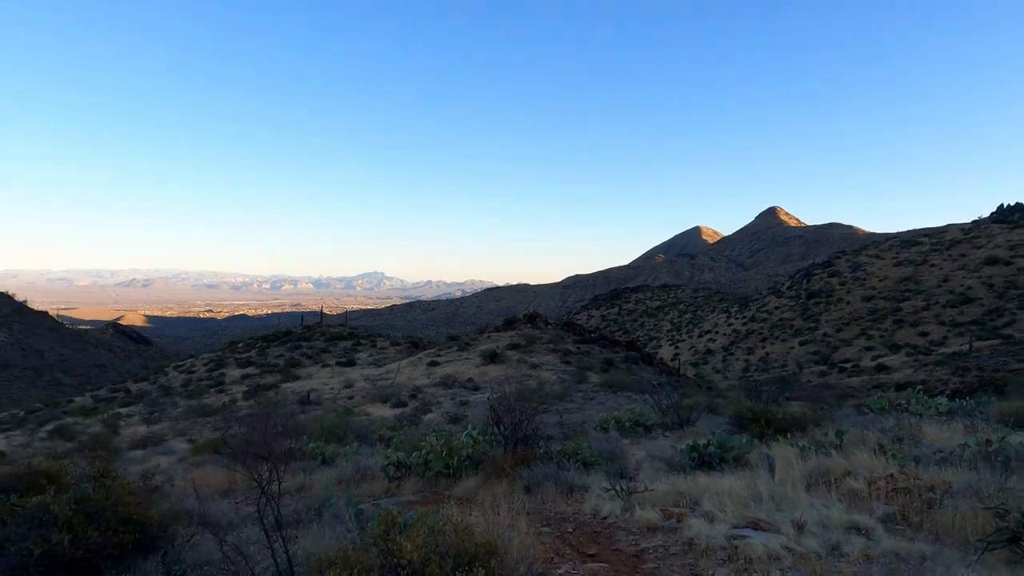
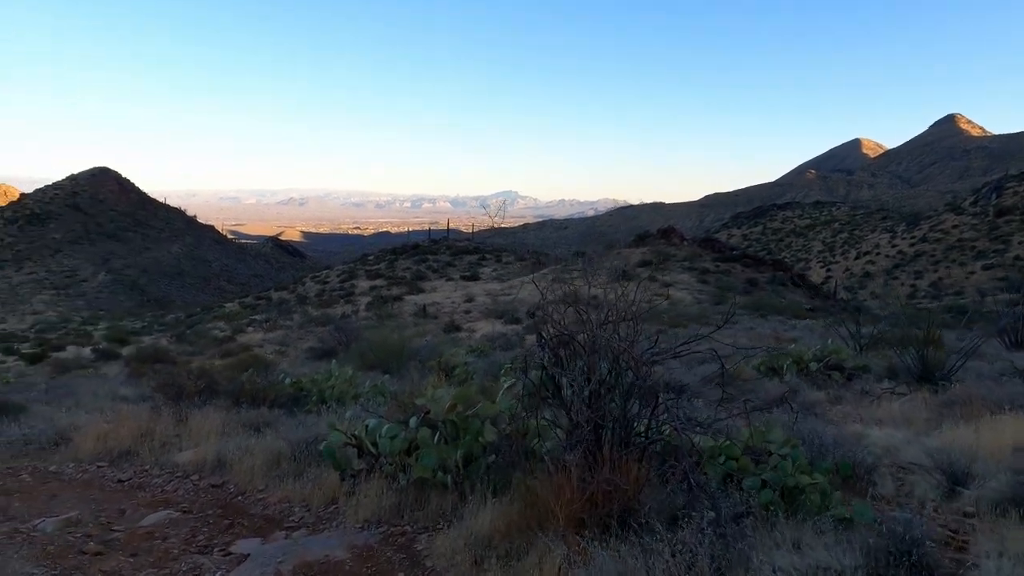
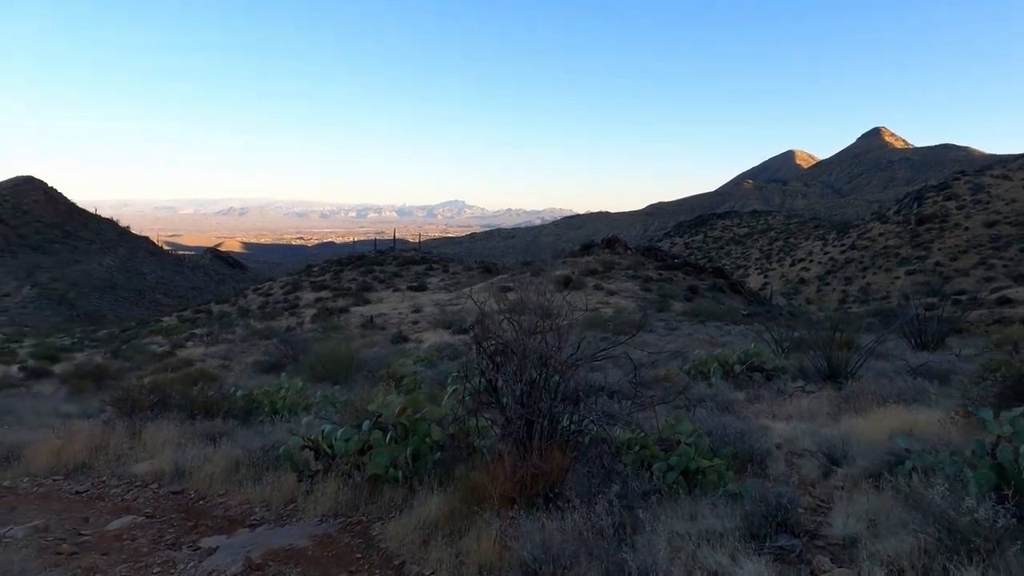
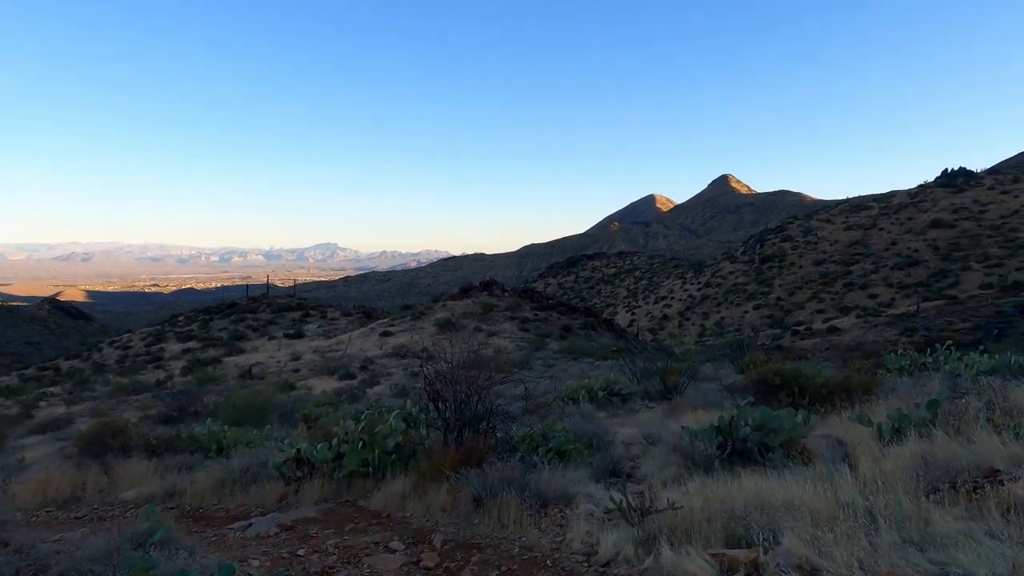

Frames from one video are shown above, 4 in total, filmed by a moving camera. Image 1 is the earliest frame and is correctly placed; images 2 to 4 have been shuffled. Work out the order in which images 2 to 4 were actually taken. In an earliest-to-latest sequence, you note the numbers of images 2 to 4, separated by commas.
4, 3, 2
